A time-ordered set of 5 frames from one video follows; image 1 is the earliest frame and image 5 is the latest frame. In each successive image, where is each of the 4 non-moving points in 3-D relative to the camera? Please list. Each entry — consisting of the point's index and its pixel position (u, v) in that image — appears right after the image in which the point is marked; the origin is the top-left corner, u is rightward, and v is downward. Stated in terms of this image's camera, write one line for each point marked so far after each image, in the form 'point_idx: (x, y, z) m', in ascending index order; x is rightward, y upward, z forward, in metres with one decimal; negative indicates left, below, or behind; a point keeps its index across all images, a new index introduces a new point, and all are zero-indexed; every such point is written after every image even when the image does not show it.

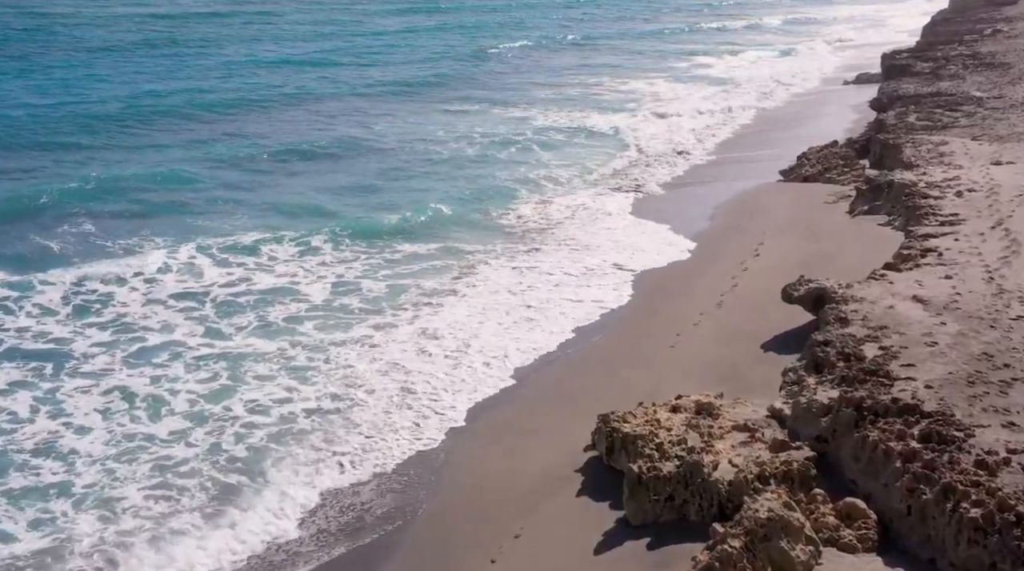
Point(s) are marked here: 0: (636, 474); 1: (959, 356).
0: (+1.0, -1.6, +10.1) m
1: (+4.1, -0.6, +10.9) m
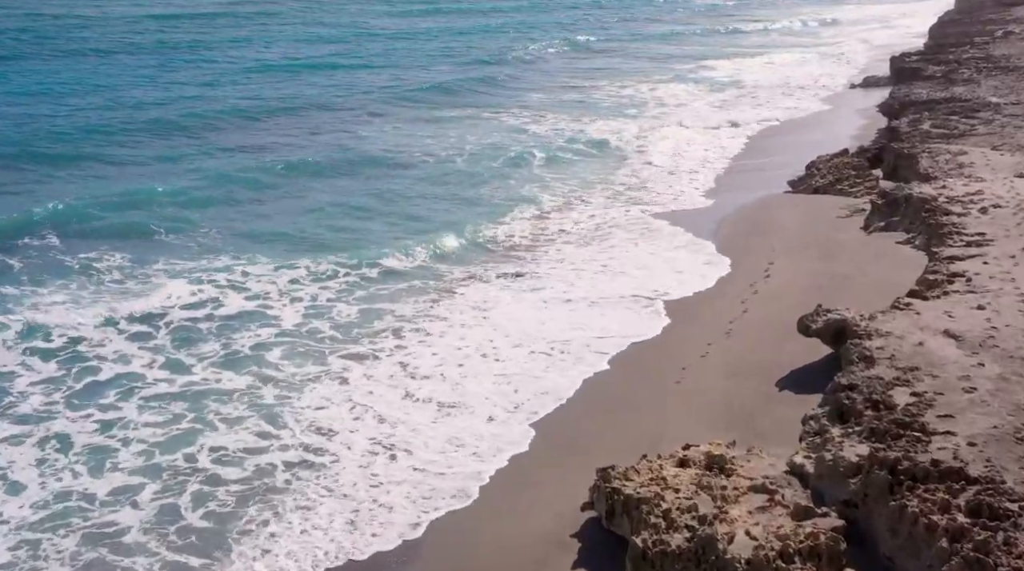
0: (+1.0, -1.9, +8.9) m
1: (+4.0, -1.0, +9.7) m
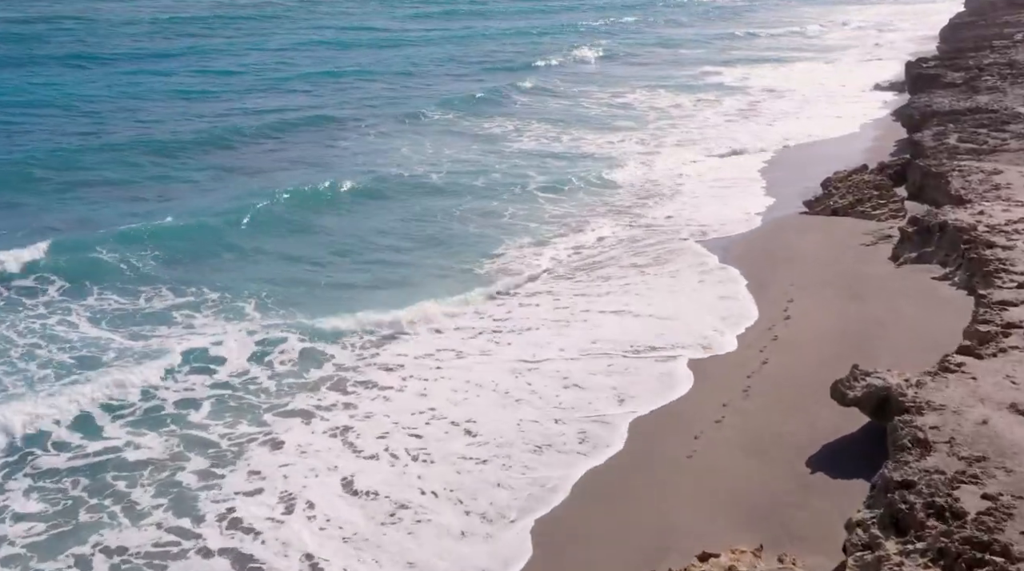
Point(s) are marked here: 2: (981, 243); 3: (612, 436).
0: (+0.8, -2.4, +6.9) m
1: (+3.8, -1.5, +7.7) m
2: (+5.9, +0.5, +15.0) m
3: (+1.1, -1.4, +12.2) m
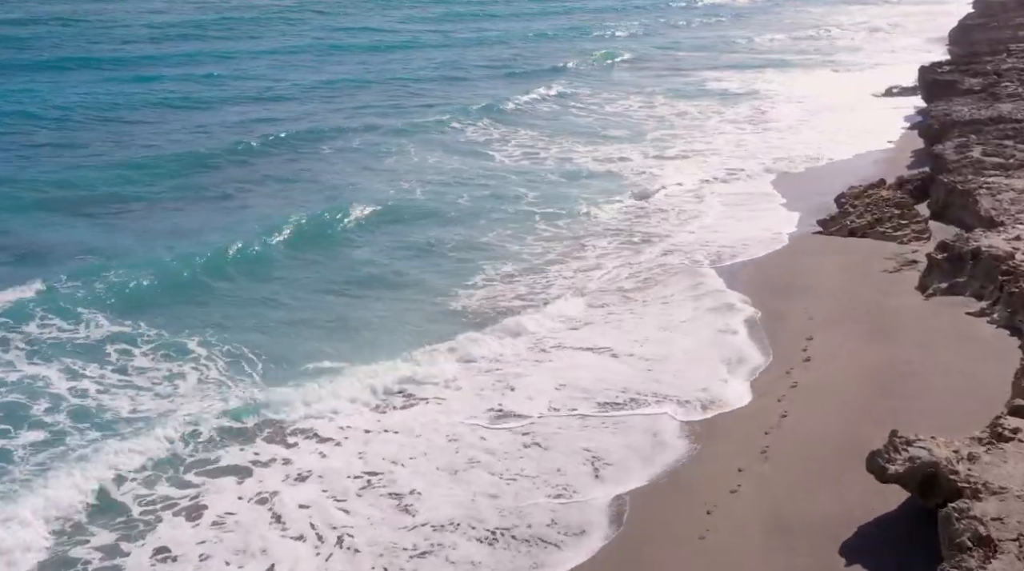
0: (+0.7, -2.9, +5.3) m
1: (+3.7, -1.9, +6.1) m
2: (+5.7, +0.1, +13.4) m
3: (+0.9, -1.9, +10.6) m
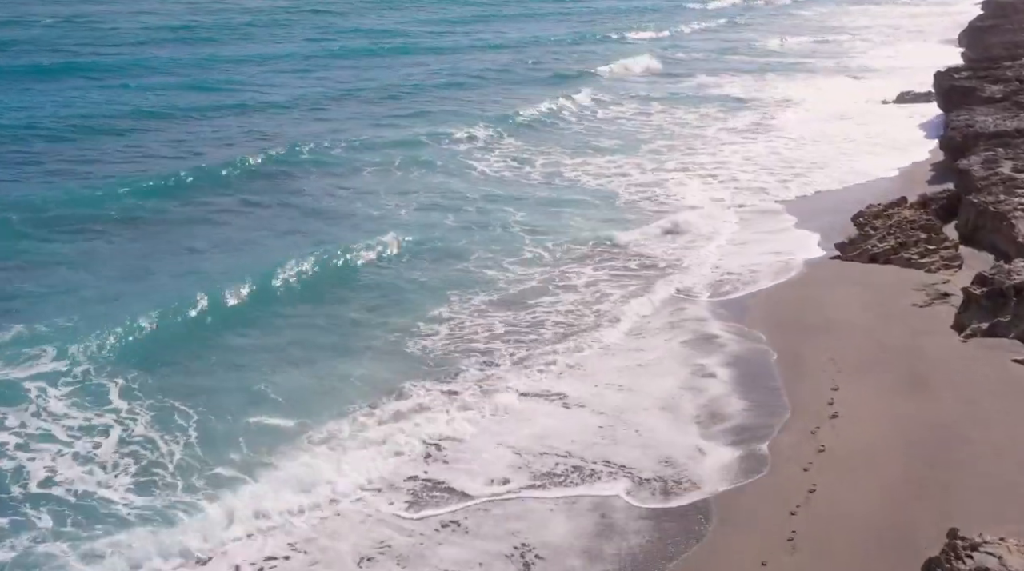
0: (+0.5, -3.3, +3.7) m
1: (+3.5, -2.4, +4.5) m
2: (+5.6, -0.4, +11.8) m
3: (+0.8, -2.3, +8.9) m
